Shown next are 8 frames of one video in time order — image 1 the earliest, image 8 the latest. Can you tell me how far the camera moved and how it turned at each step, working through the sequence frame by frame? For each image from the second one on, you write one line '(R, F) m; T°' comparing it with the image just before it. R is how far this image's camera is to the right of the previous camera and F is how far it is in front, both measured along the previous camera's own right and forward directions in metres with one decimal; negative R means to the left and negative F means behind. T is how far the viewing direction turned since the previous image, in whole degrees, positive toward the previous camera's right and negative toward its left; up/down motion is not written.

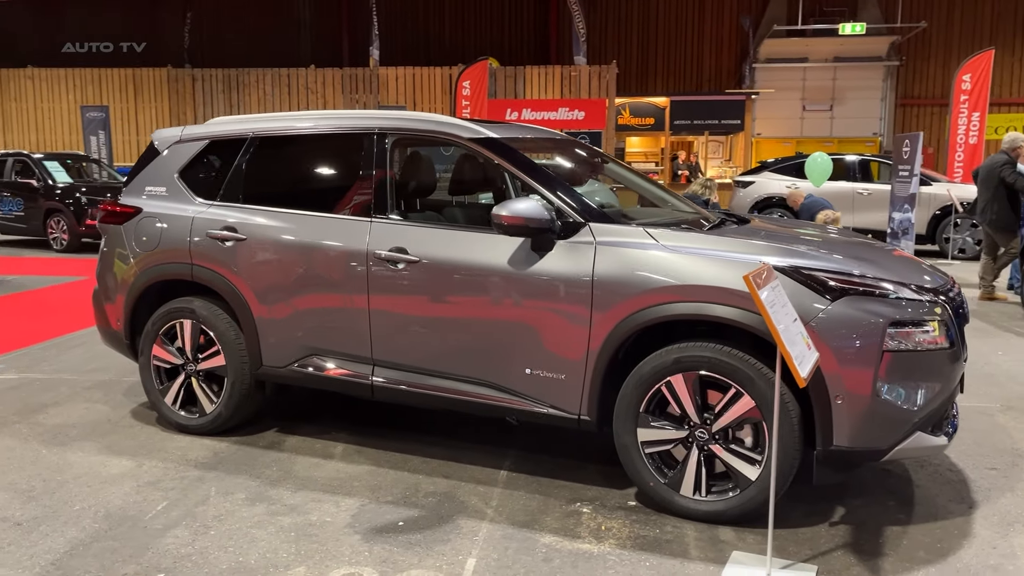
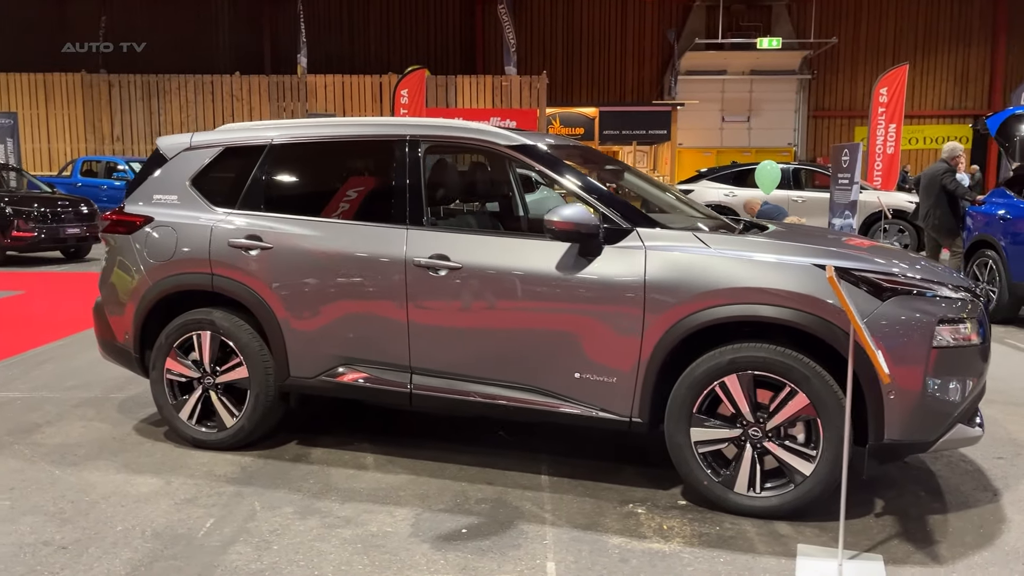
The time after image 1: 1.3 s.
(-0.5, 0.0) m; +6°
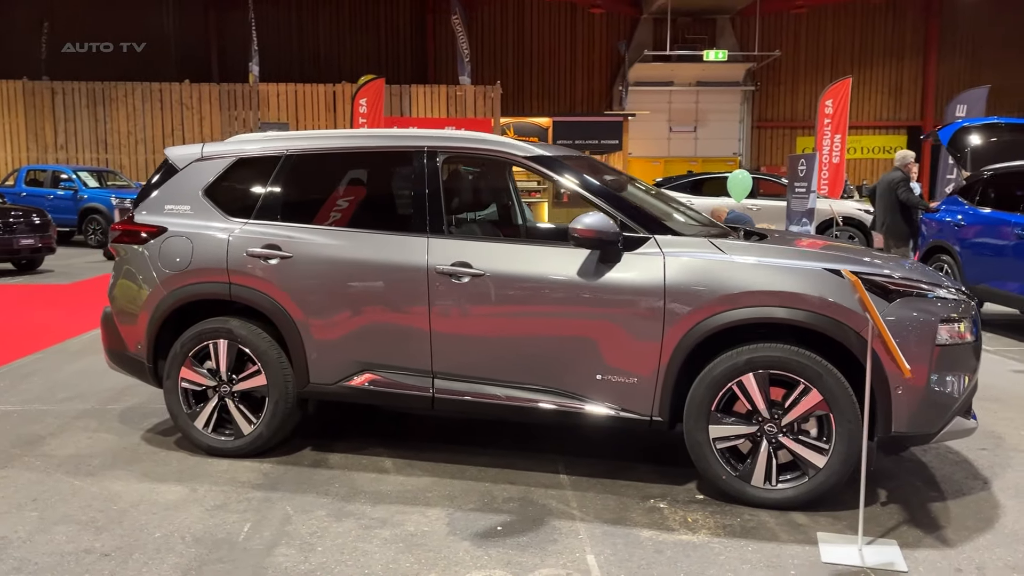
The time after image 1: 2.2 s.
(-0.3, -0.1) m; +4°
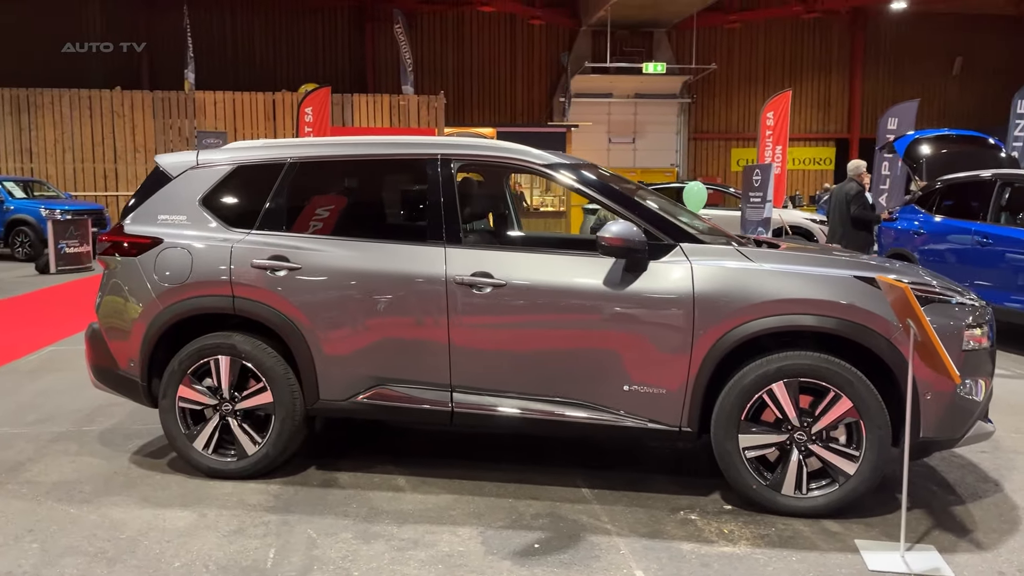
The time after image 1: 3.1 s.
(-0.4, +0.1) m; +4°
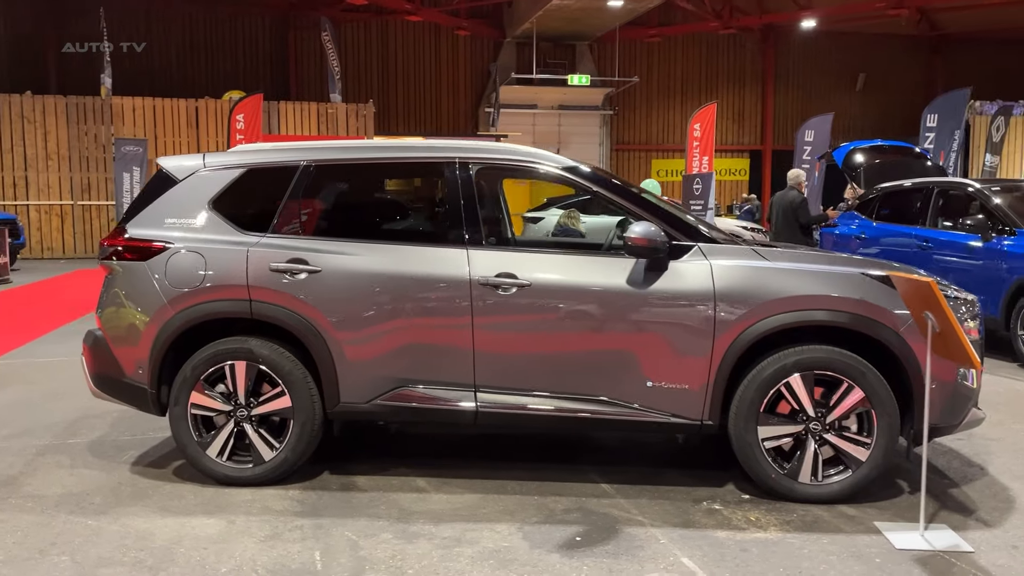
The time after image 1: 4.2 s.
(-0.5, 0.0) m; +6°
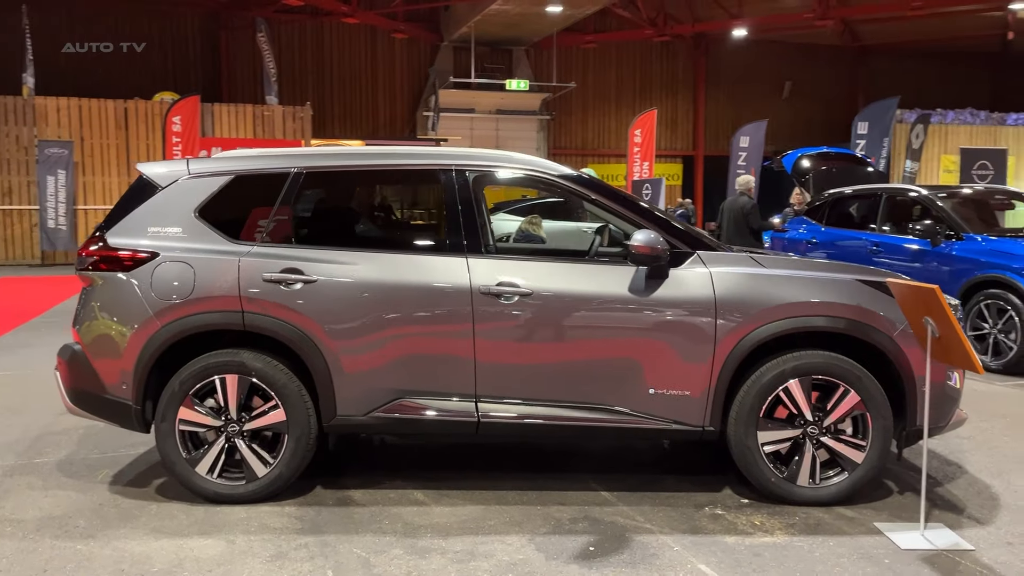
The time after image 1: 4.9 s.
(-0.3, 0.0) m; +5°
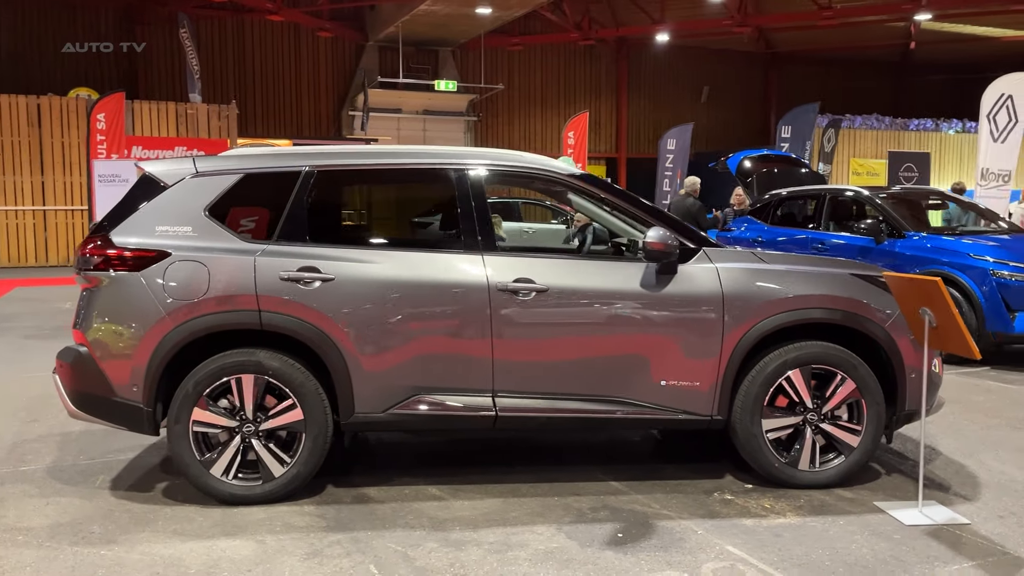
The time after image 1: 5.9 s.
(-0.4, -0.1) m; +5°
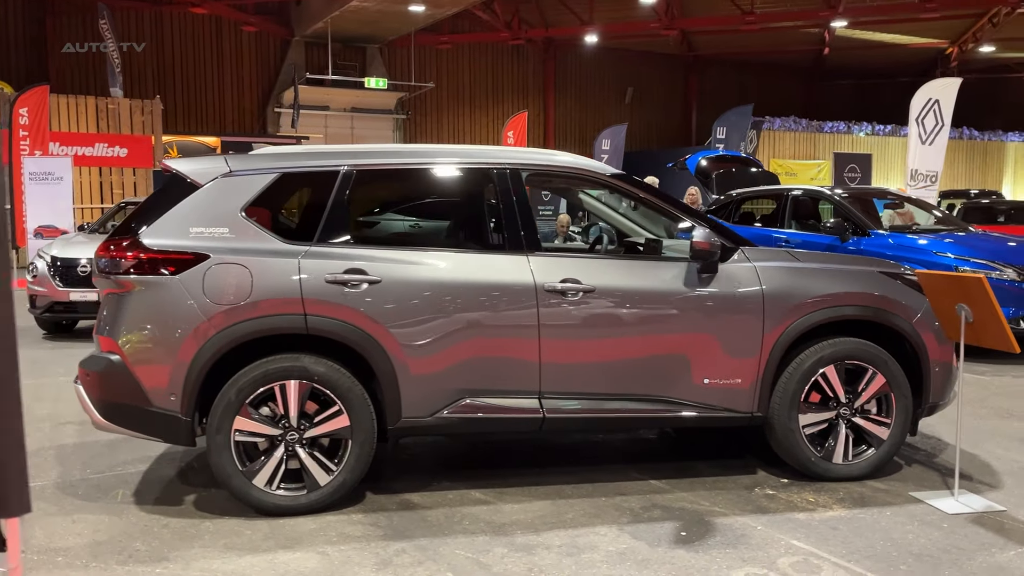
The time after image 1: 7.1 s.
(-0.6, +0.1) m; +5°
